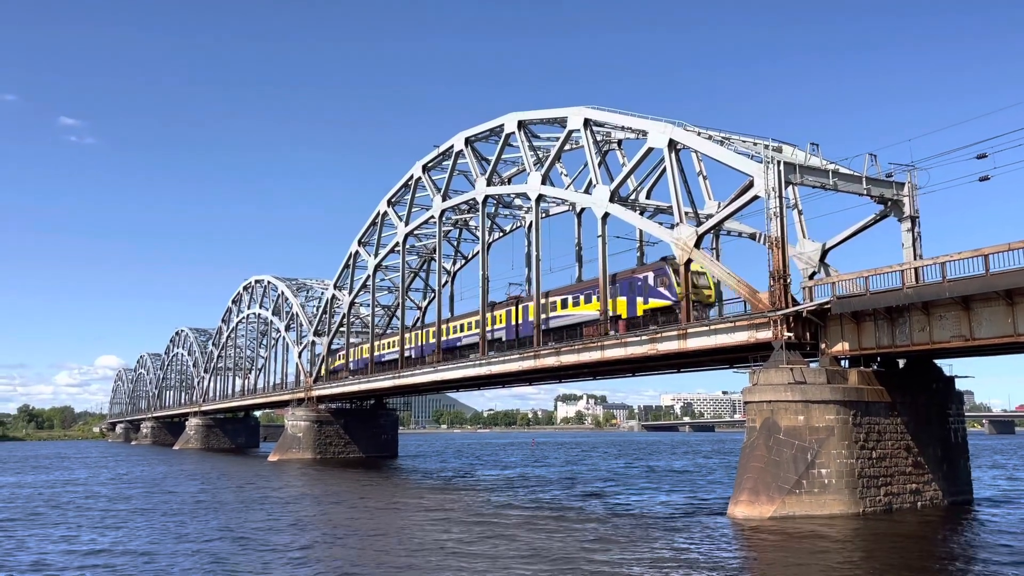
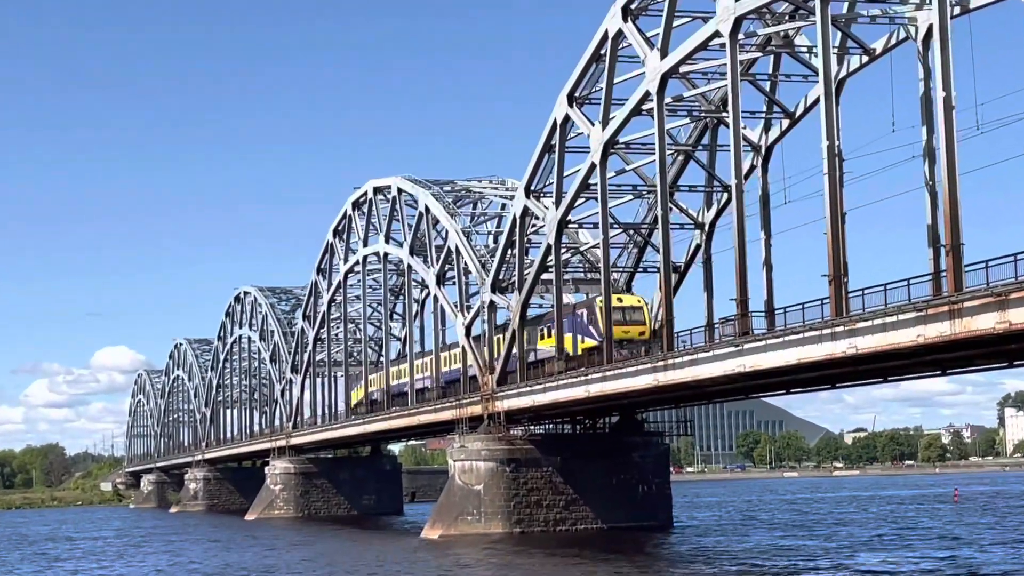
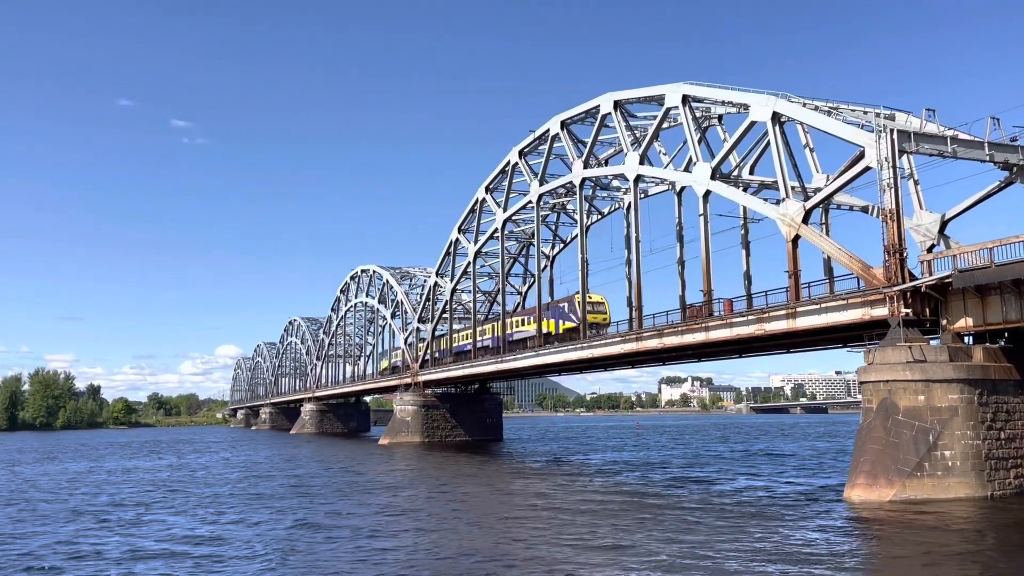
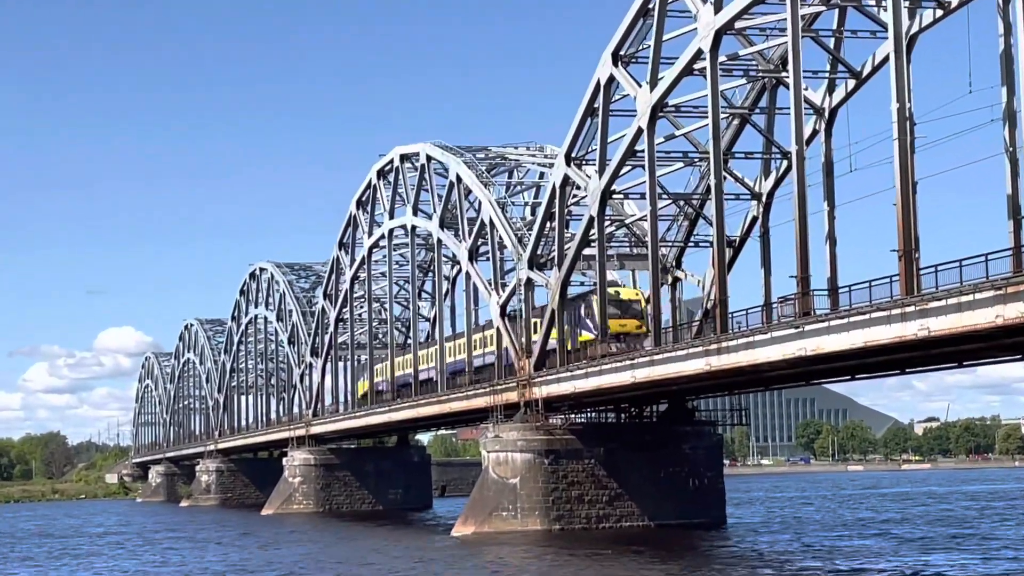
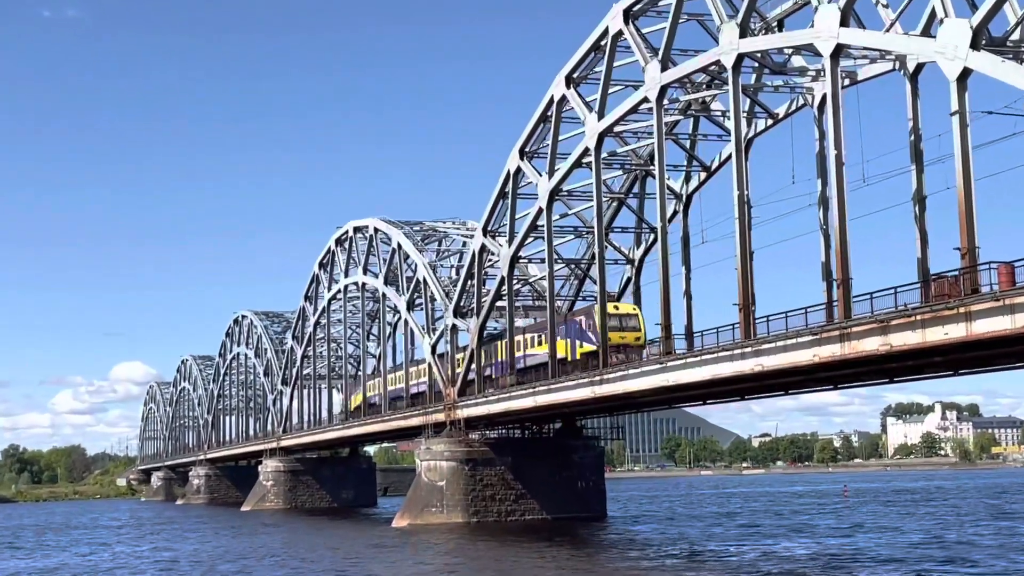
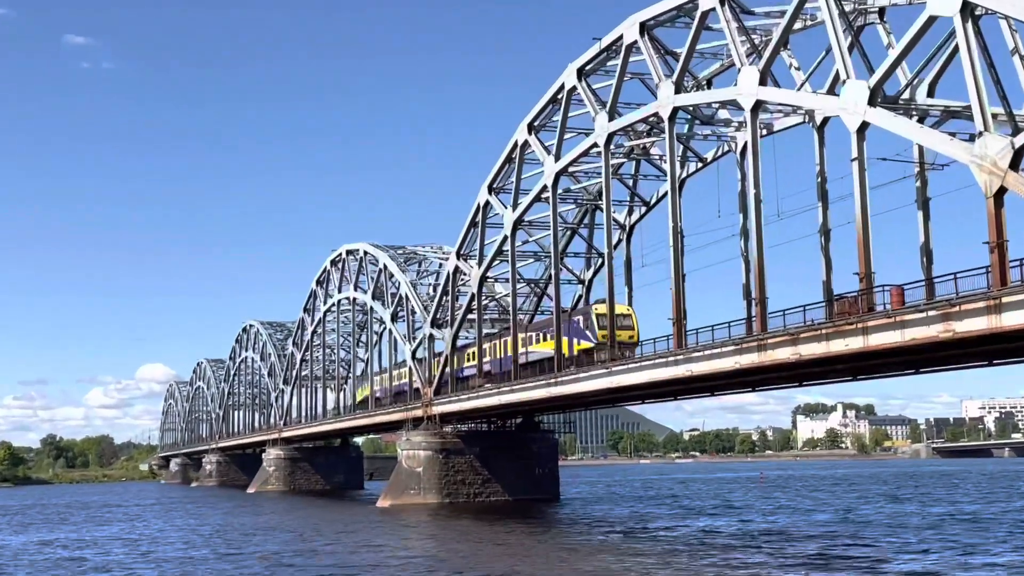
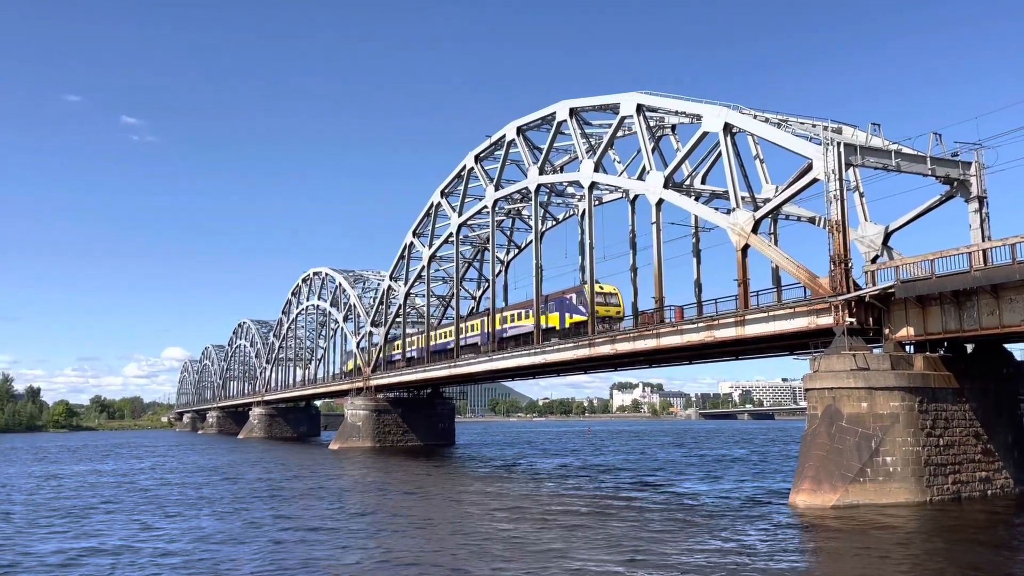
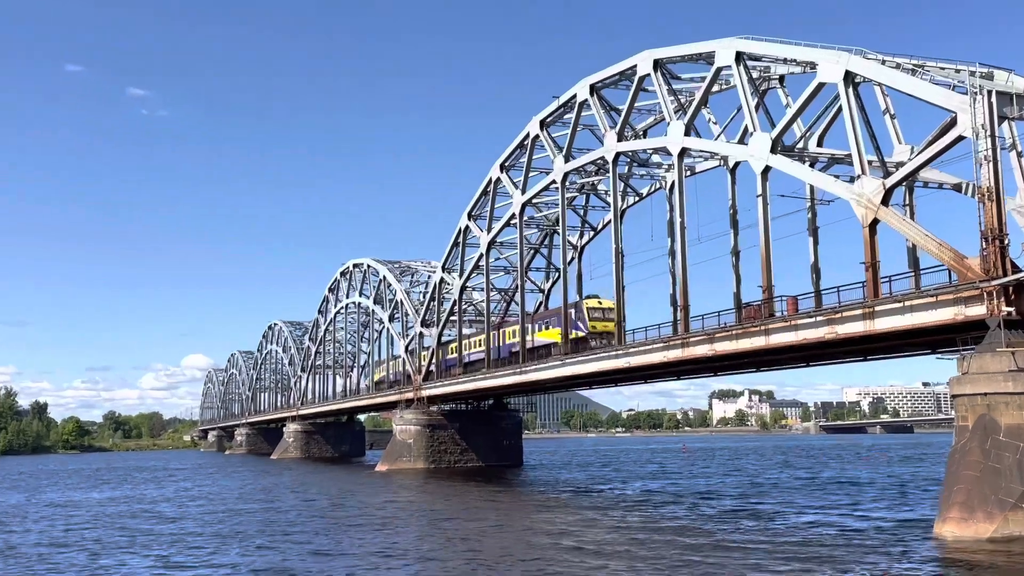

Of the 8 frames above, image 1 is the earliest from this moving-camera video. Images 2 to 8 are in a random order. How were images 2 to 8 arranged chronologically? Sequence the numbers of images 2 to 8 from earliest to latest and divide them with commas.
7, 3, 8, 6, 5, 2, 4
